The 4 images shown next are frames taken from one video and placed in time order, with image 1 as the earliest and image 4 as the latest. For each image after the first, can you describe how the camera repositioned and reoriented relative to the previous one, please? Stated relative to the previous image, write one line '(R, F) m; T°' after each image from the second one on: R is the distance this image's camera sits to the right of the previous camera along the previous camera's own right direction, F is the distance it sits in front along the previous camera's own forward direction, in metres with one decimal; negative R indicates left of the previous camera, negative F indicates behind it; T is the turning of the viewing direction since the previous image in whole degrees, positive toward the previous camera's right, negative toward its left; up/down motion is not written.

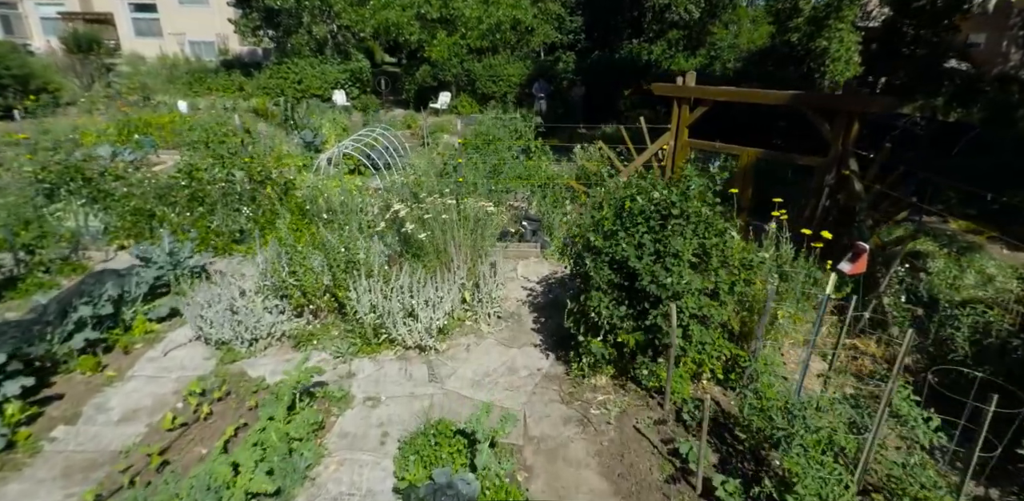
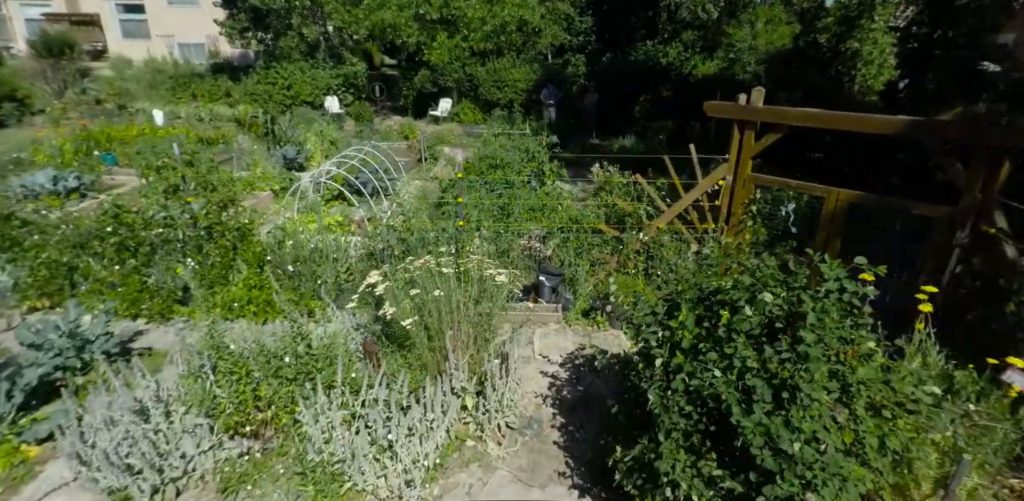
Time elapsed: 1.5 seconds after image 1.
(-0.1, +1.2) m; 0°
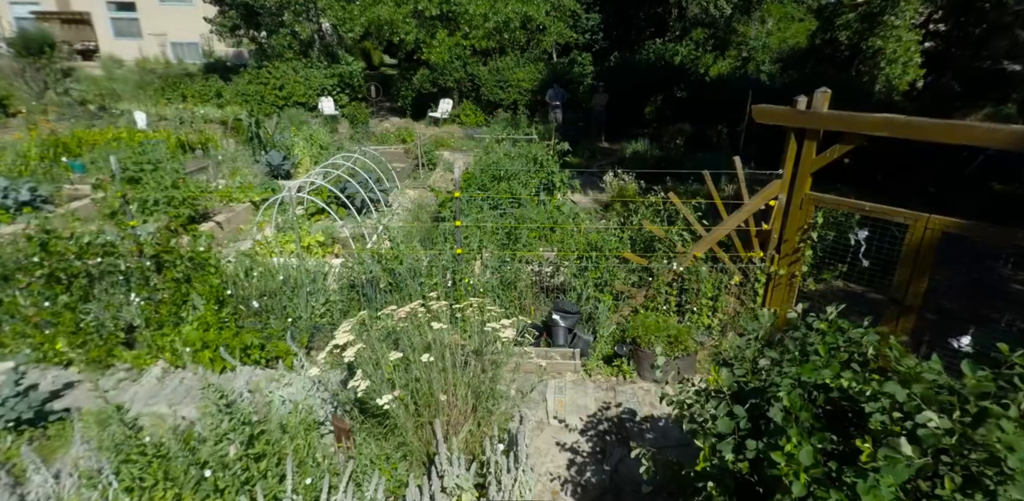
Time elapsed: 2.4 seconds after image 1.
(0.0, +0.8) m; 0°
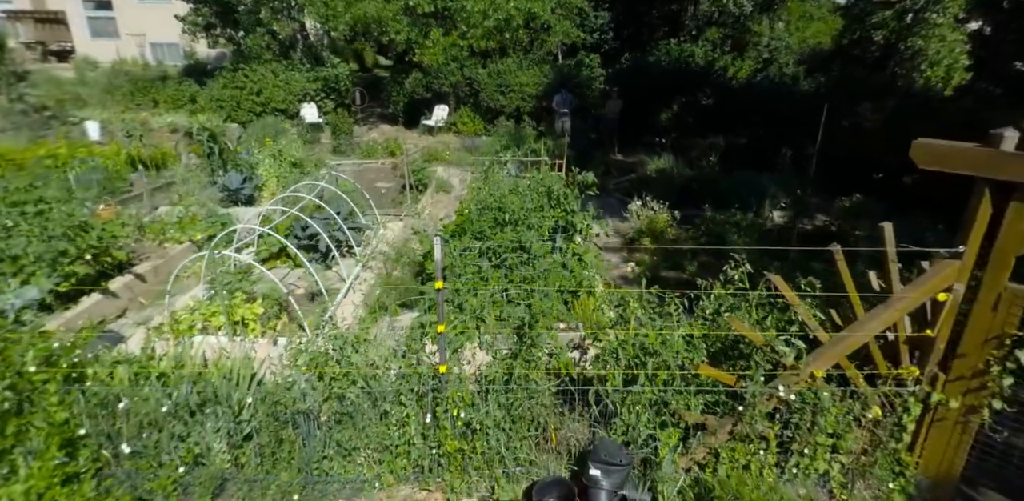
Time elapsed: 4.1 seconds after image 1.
(-0.1, +1.4) m; 0°
